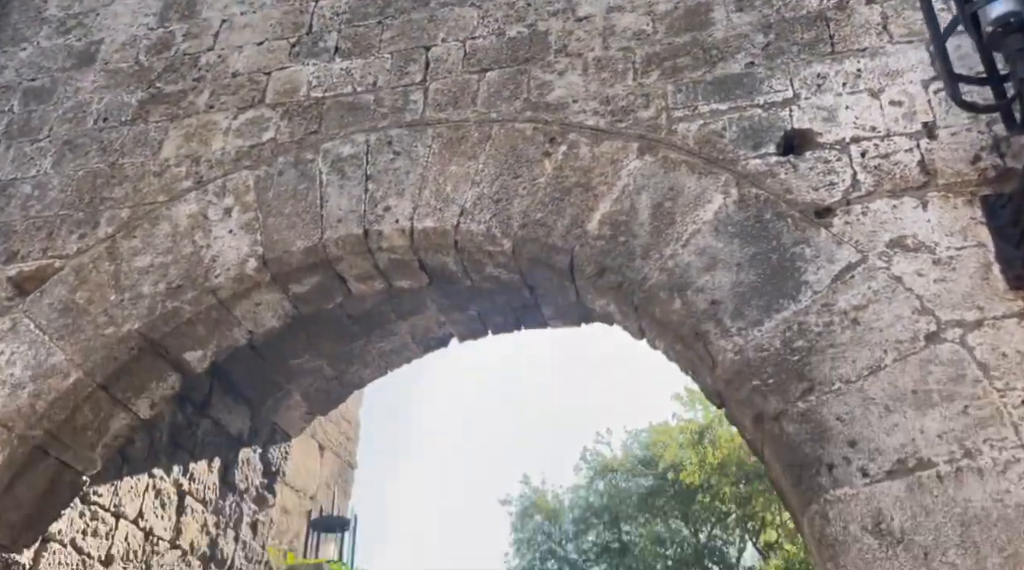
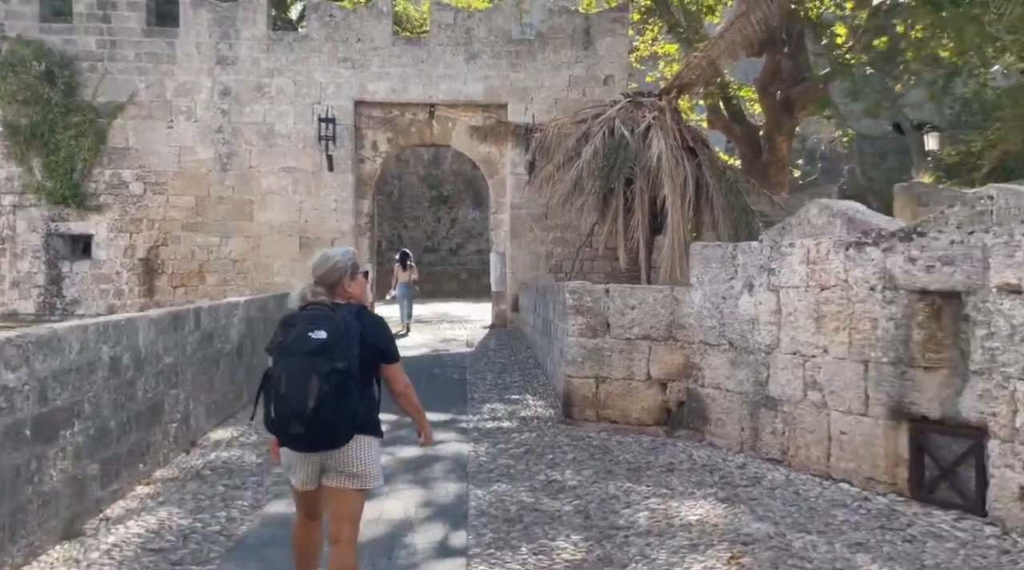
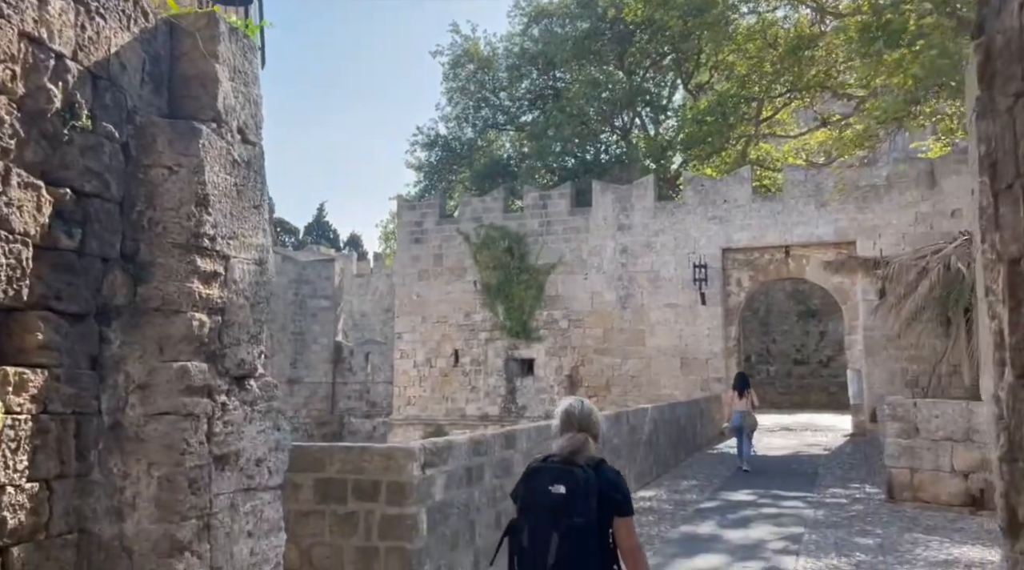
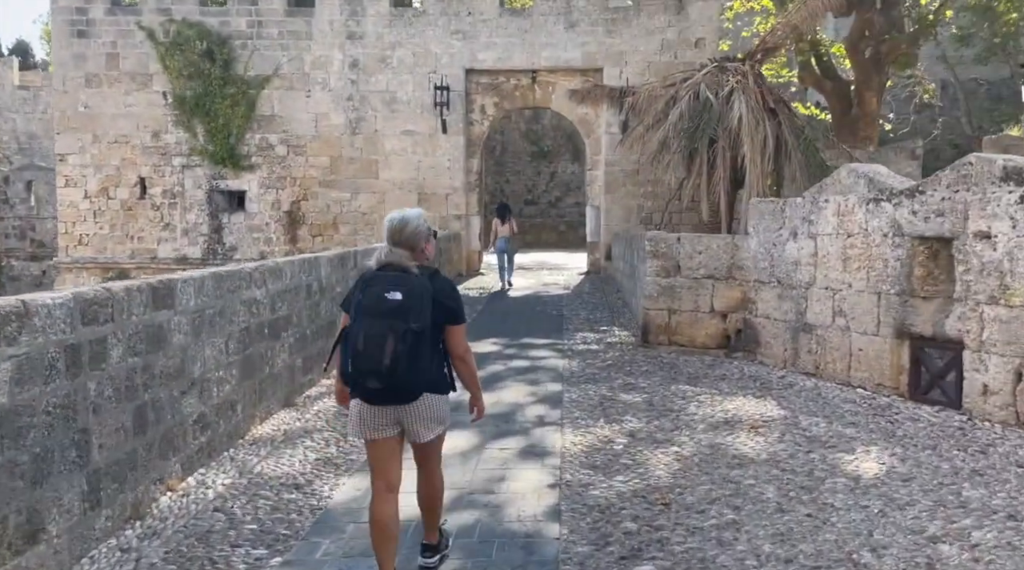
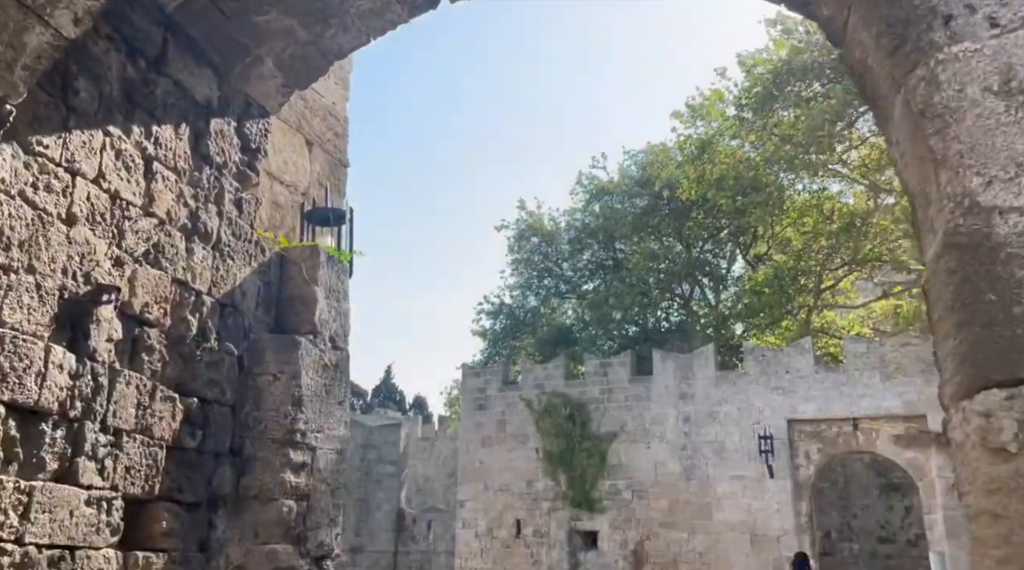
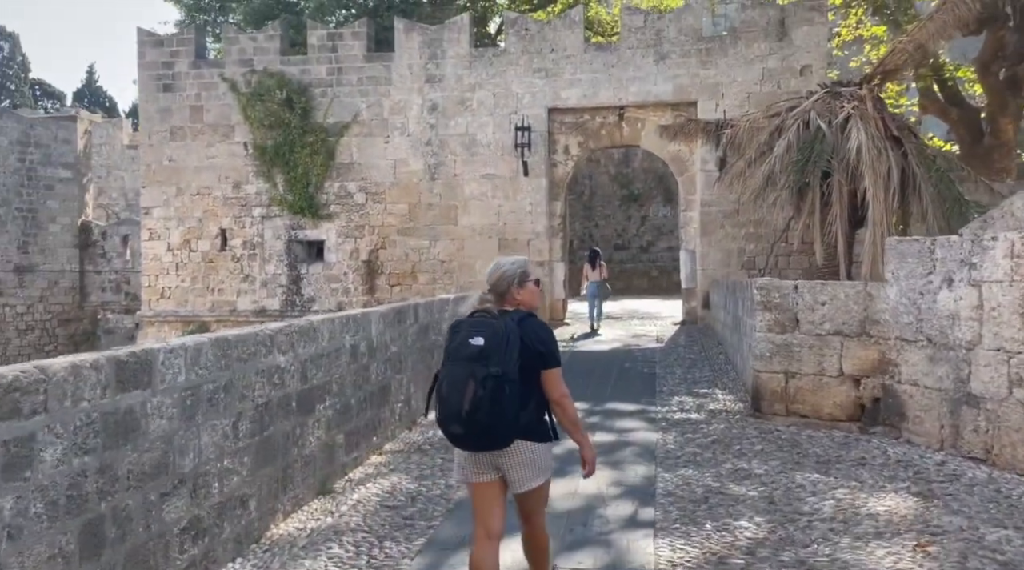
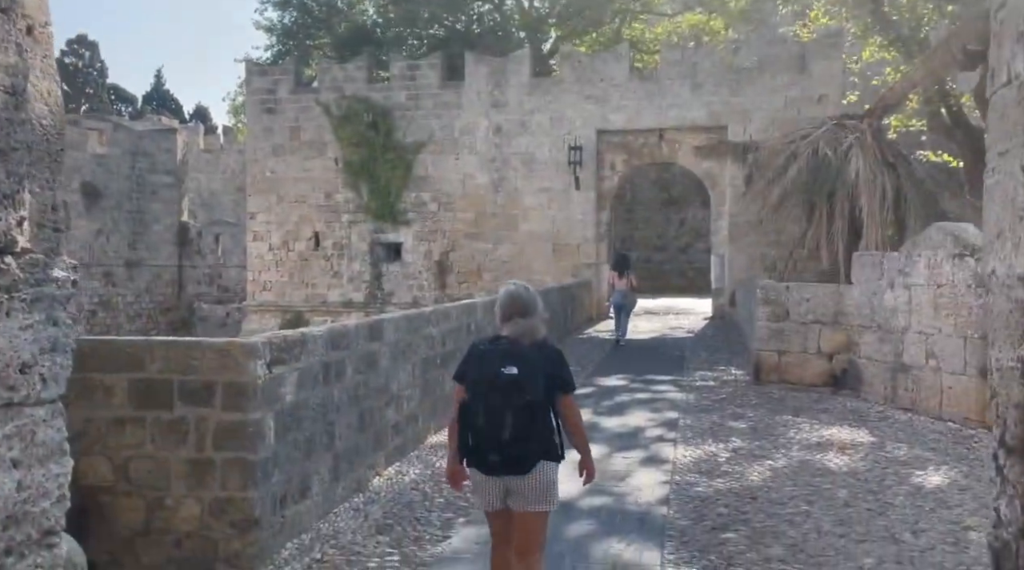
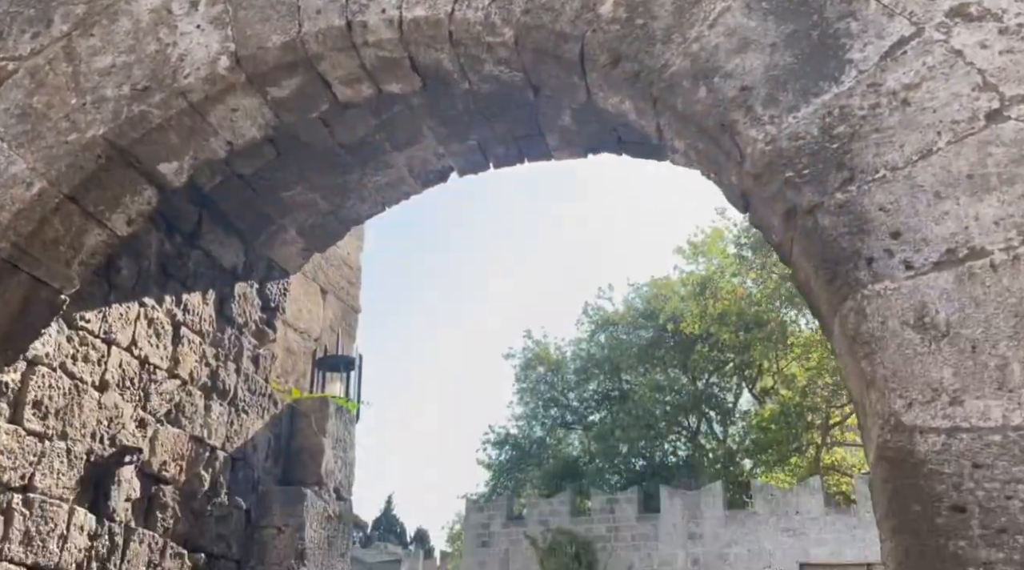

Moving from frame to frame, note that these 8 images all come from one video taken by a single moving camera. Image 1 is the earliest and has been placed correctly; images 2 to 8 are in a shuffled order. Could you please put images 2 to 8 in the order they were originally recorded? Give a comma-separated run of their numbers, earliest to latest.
8, 5, 3, 7, 4, 6, 2
